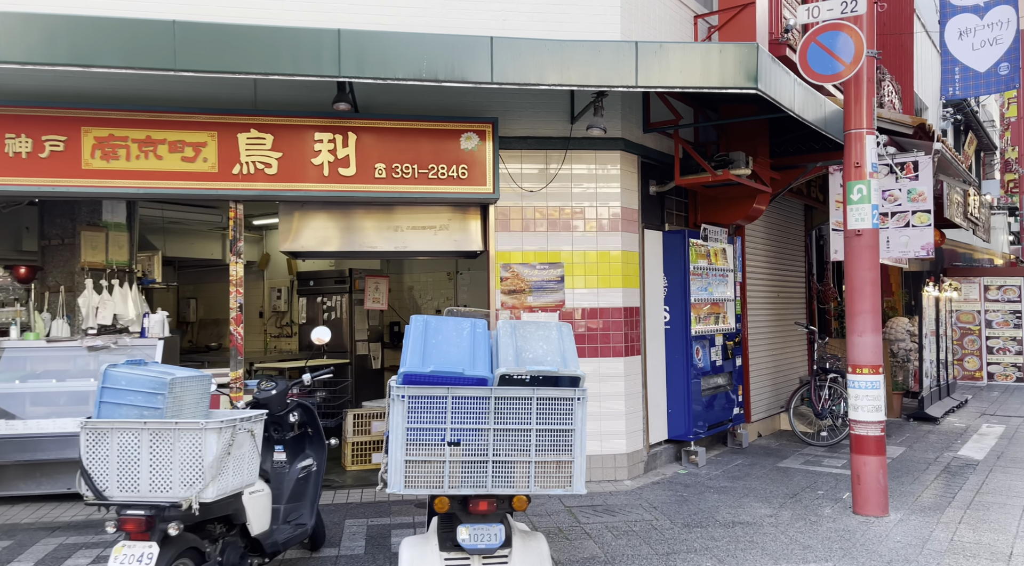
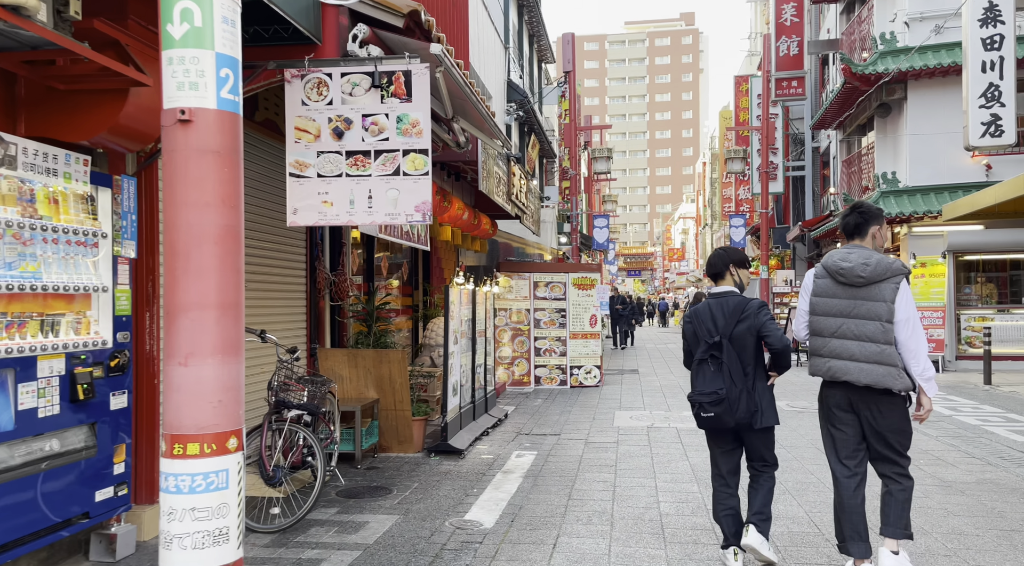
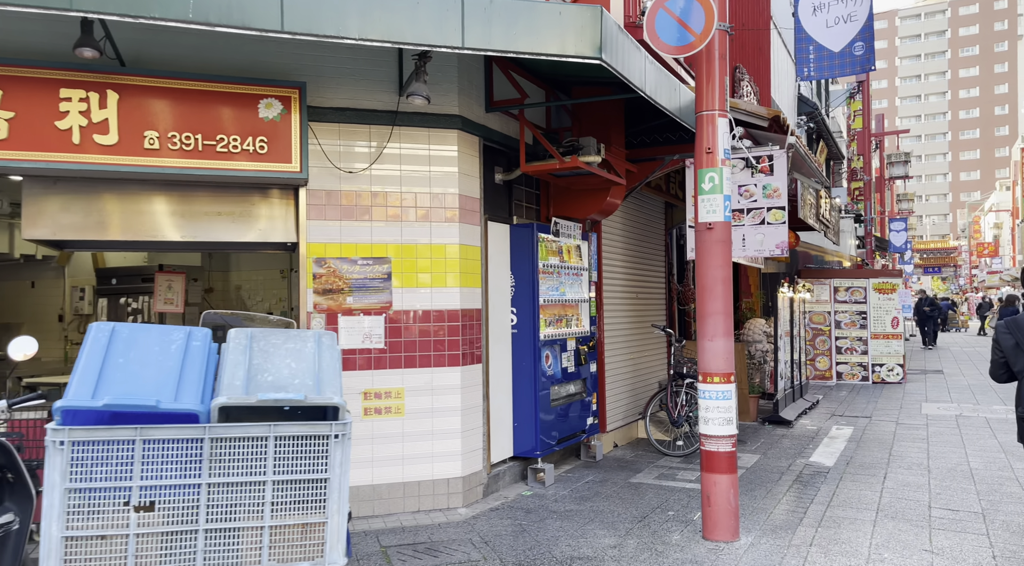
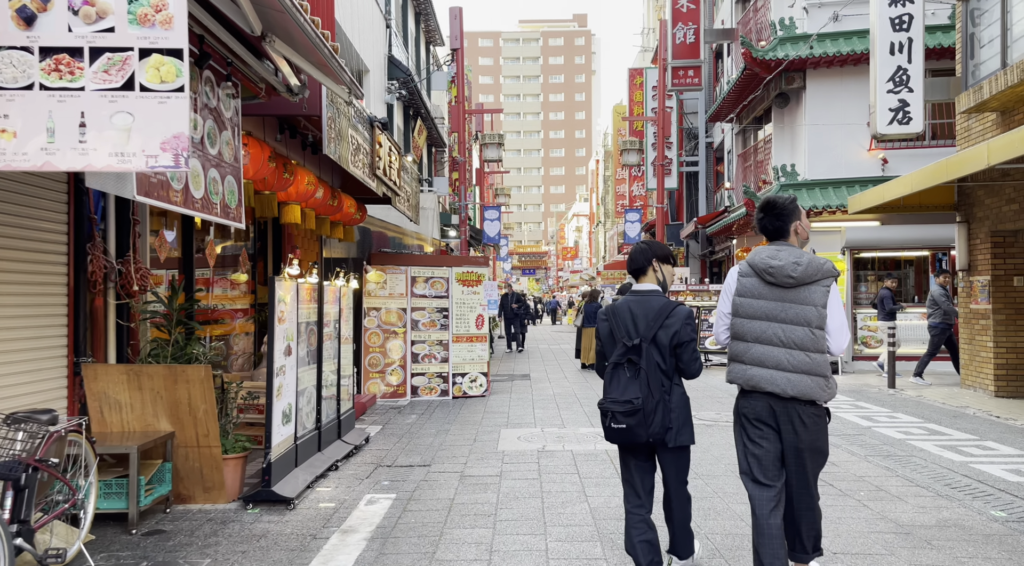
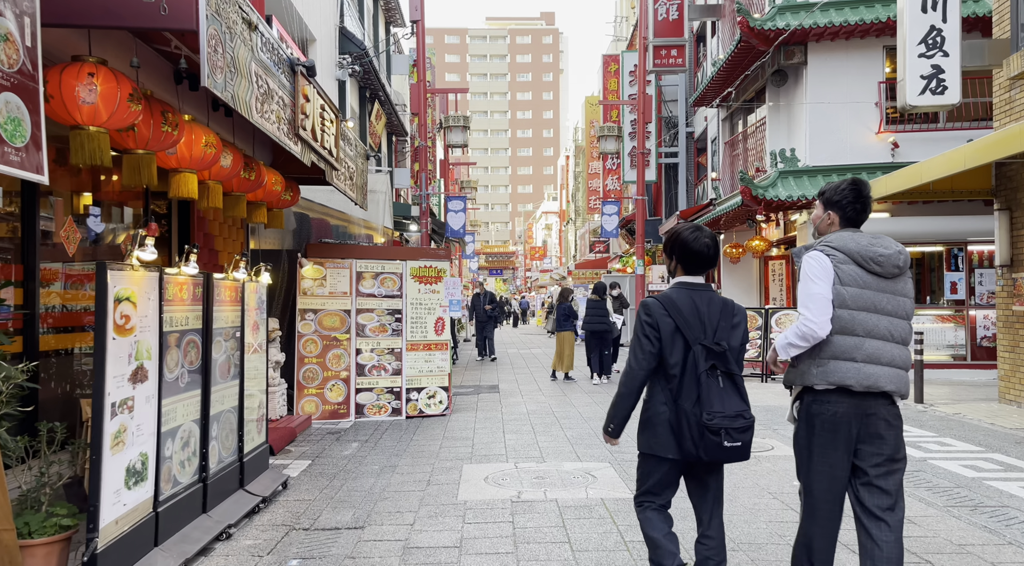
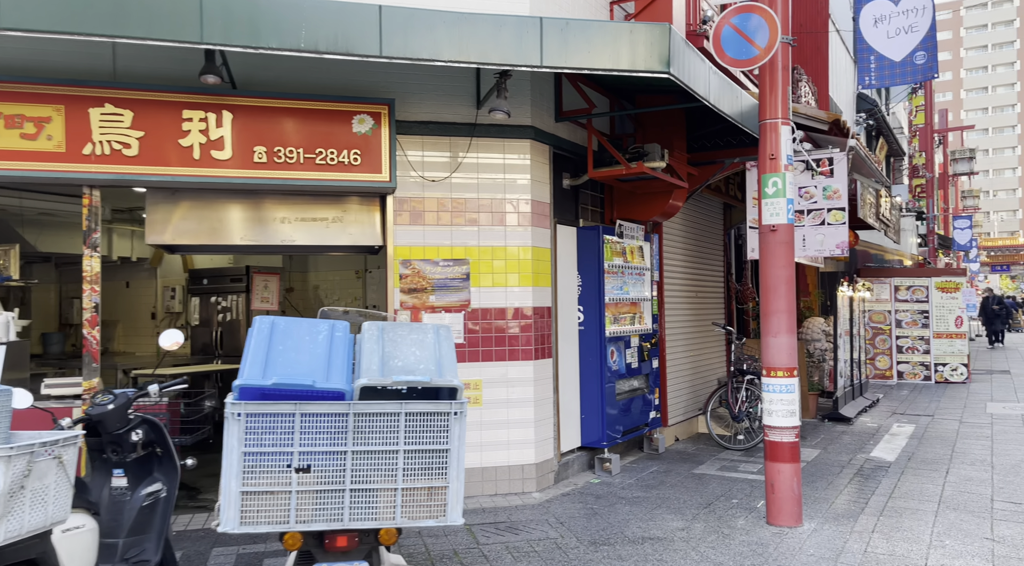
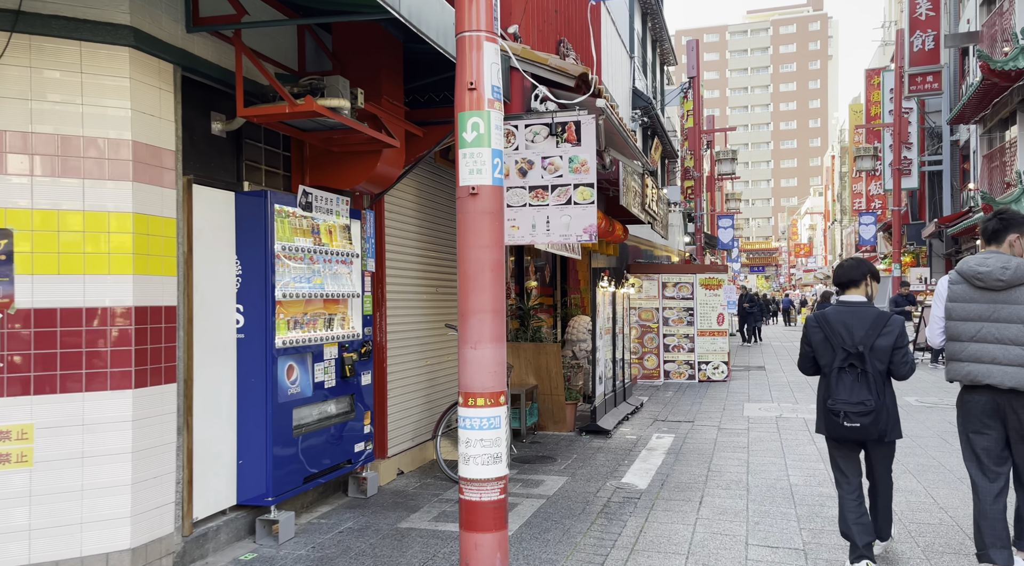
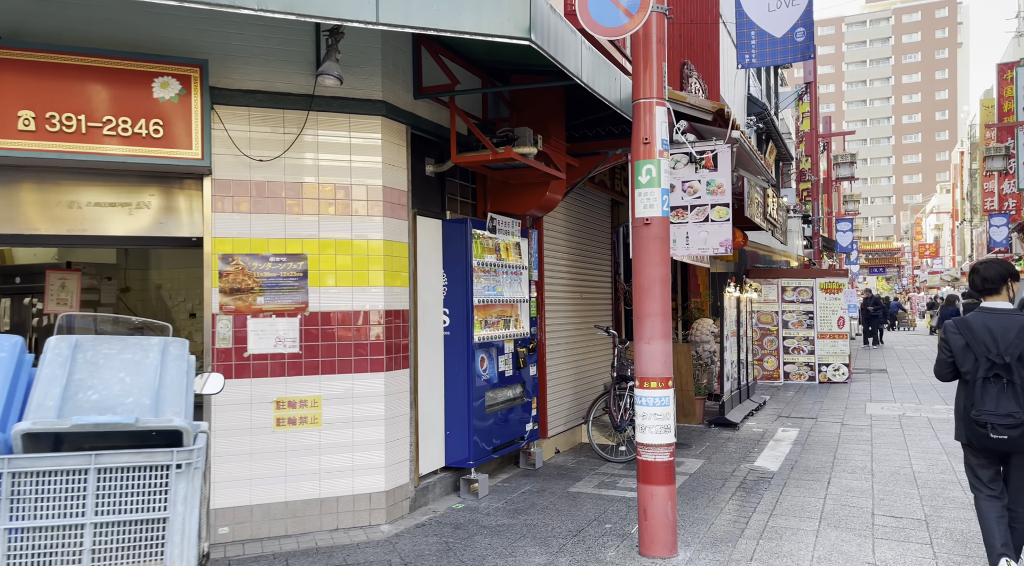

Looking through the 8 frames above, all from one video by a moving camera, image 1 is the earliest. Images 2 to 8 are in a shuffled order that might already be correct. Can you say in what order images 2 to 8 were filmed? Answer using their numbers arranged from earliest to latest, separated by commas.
6, 3, 8, 7, 2, 4, 5
